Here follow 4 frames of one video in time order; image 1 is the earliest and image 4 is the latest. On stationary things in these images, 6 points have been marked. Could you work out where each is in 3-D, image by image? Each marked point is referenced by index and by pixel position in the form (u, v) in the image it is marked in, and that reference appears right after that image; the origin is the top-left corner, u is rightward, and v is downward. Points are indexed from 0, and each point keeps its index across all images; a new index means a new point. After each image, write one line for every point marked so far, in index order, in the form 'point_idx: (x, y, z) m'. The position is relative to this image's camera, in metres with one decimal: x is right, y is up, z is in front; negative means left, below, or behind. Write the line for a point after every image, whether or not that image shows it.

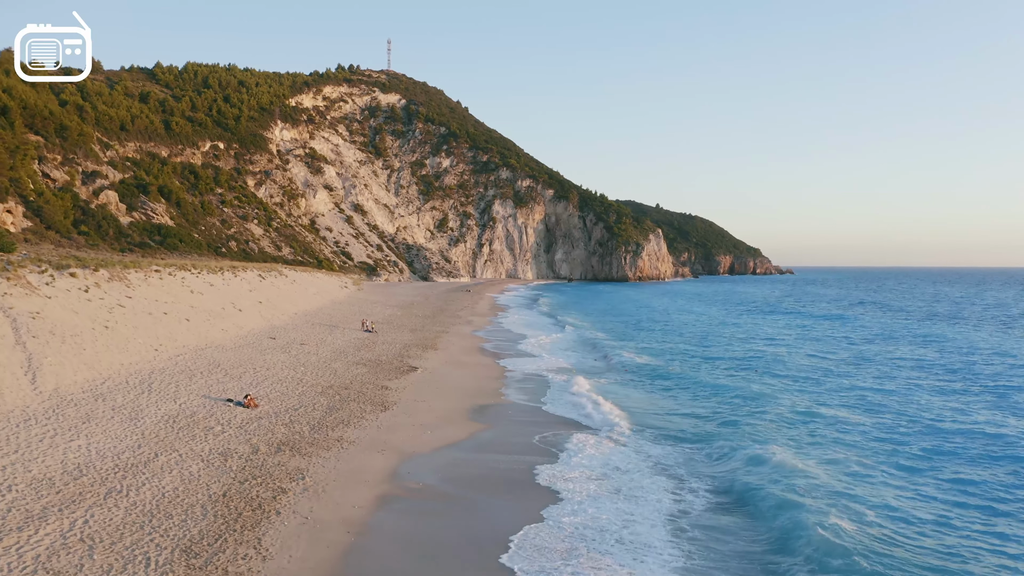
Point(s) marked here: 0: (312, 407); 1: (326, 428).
0: (-4.1, -2.5, +11.5) m
1: (-3.5, -2.6, +10.4) m
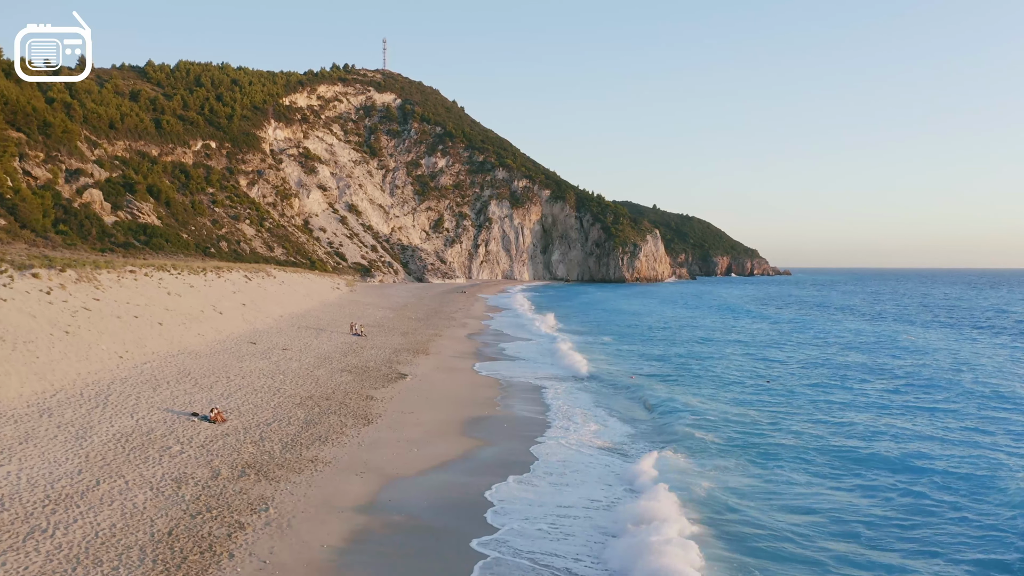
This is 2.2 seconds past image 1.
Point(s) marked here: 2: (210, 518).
0: (-4.2, -2.5, +10.4) m
1: (-3.5, -2.6, +9.3) m
2: (-3.7, -2.8, +6.7) m
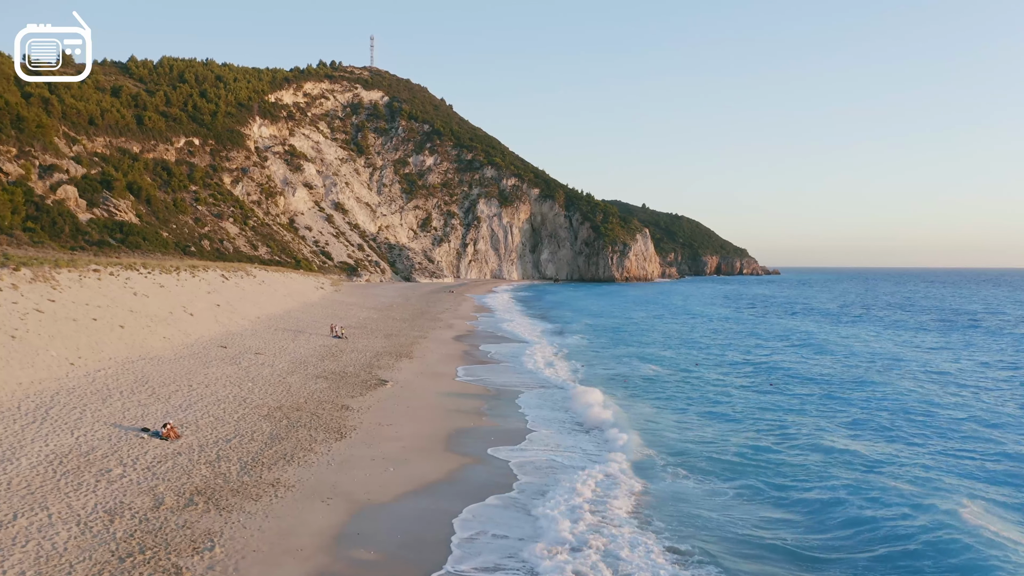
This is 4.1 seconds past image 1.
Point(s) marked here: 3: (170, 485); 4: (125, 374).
0: (-4.4, -2.5, +9.4) m
1: (-3.7, -2.7, +8.3) m
2: (-3.8, -2.8, +5.7) m
3: (-4.6, -2.6, +7.4) m
4: (-8.5, -1.9, +12.2) m
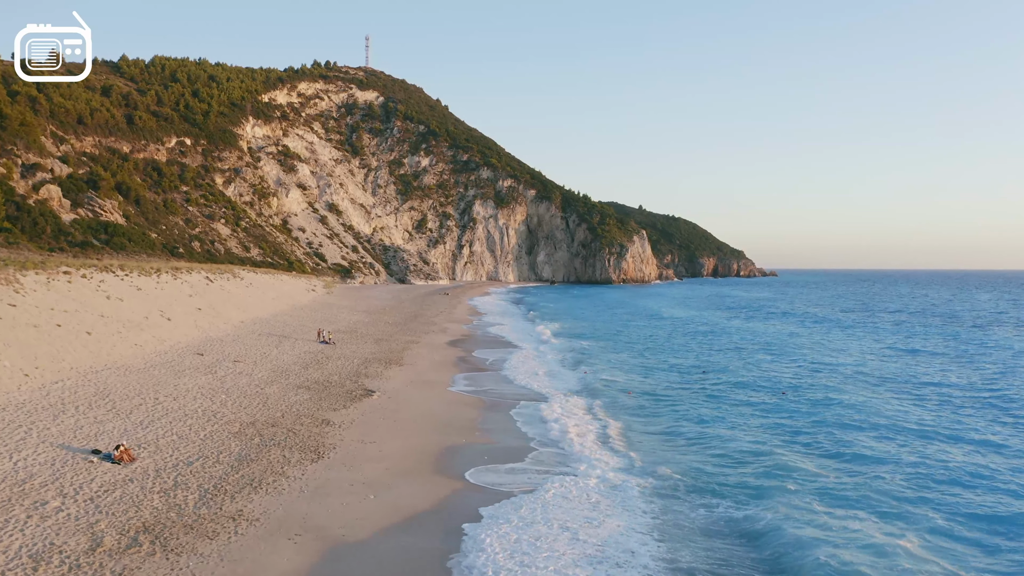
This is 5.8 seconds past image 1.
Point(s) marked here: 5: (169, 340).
0: (-4.5, -2.6, +8.4) m
1: (-3.8, -2.7, +7.3) m
2: (-3.8, -2.9, +4.8) m
3: (-4.6, -2.7, +6.5) m
4: (-8.6, -2.0, +11.2) m
5: (-10.3, -1.5, +16.8) m
